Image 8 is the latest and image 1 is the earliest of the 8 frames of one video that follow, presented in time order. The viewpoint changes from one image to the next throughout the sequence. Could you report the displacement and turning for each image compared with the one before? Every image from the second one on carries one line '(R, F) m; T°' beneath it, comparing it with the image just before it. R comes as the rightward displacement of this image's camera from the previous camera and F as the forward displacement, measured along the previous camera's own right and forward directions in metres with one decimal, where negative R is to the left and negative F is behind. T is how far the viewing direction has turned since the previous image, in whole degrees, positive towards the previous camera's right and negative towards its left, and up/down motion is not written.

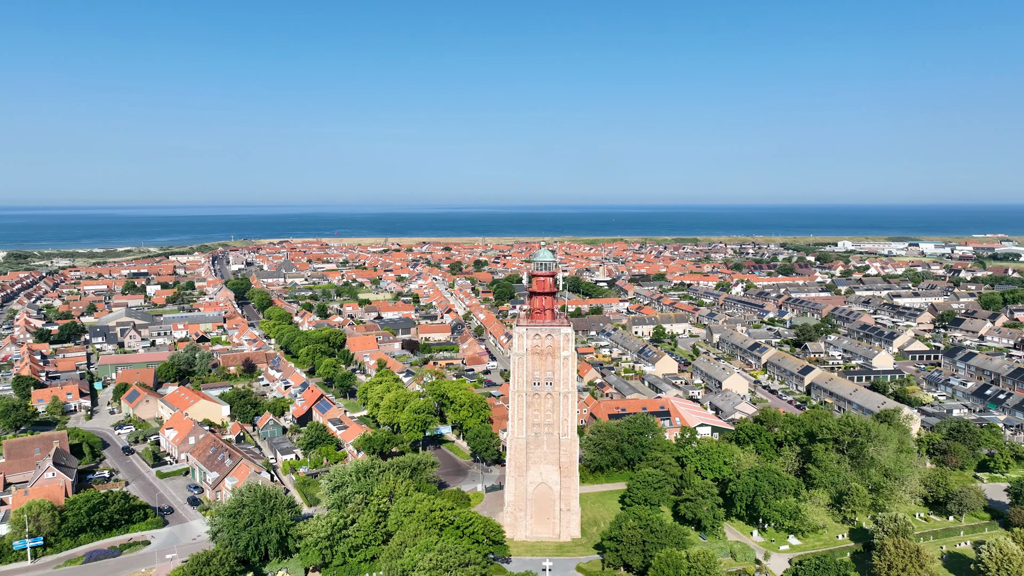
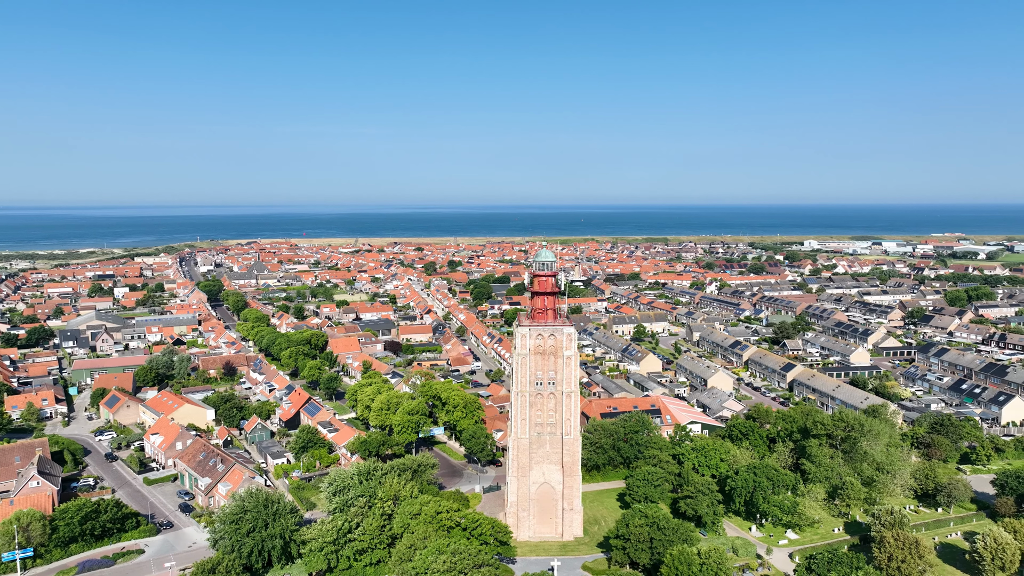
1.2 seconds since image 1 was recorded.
(-1.1, +0.1) m; +2°
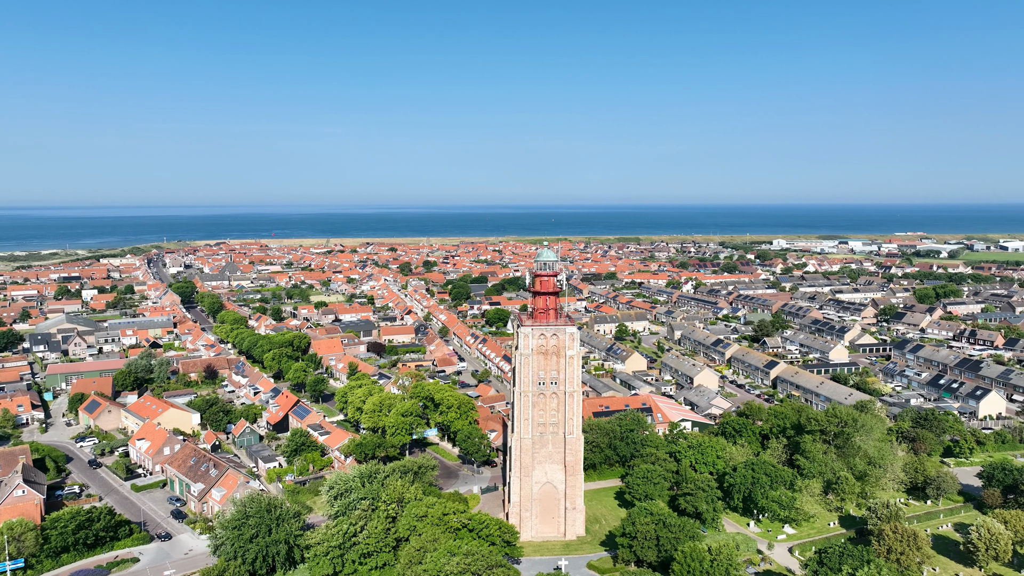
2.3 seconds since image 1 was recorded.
(-1.0, +0.1) m; +2°
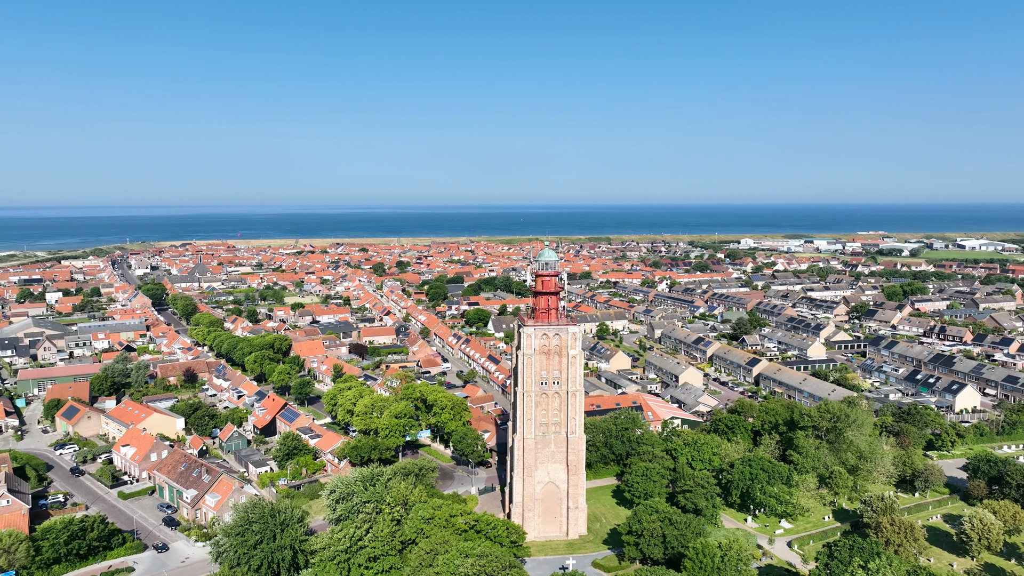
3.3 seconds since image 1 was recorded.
(-1.1, +0.1) m; +2°
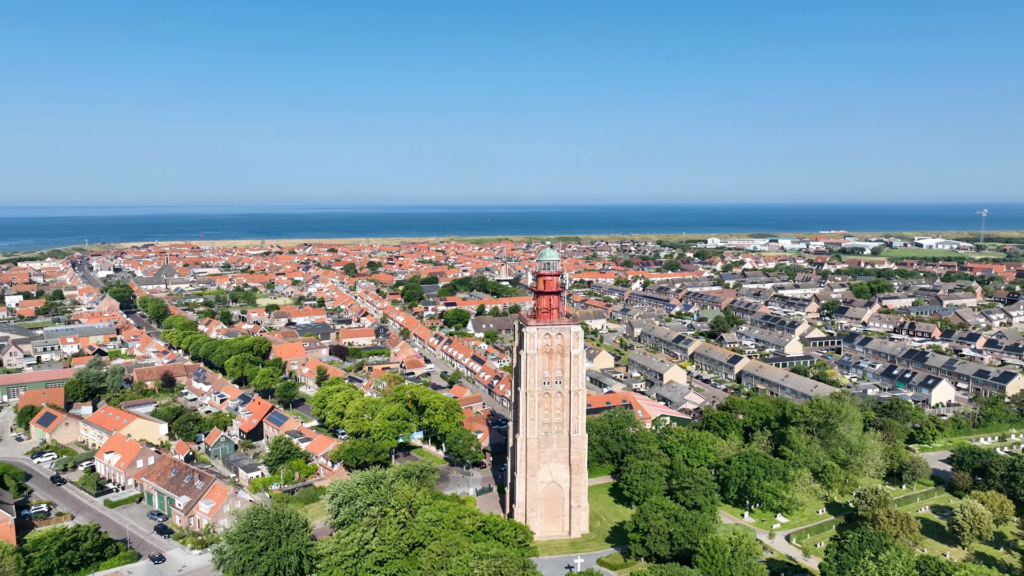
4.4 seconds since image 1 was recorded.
(-1.1, +0.1) m; +2°
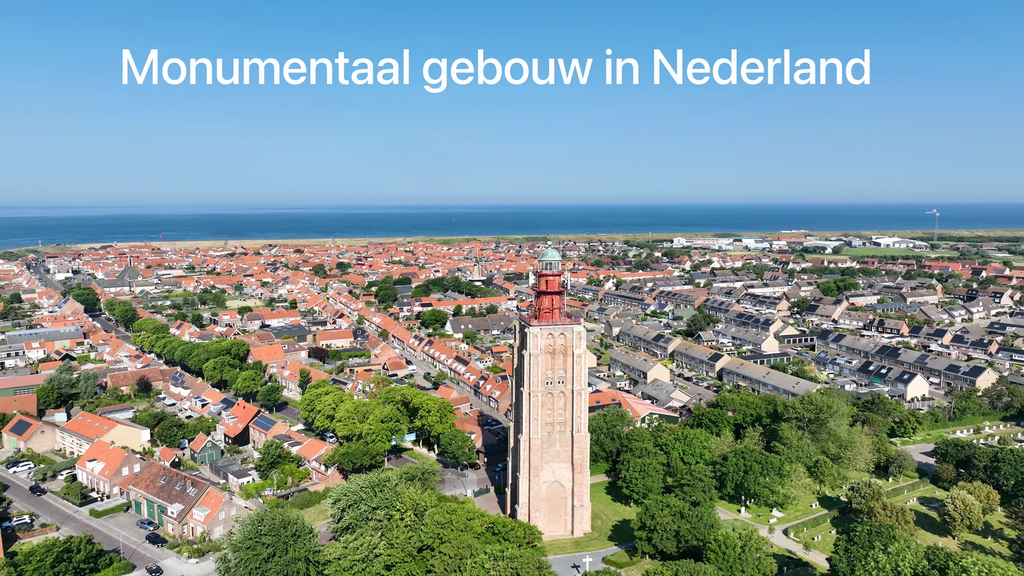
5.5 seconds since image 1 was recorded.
(-1.2, +0.1) m; +3°
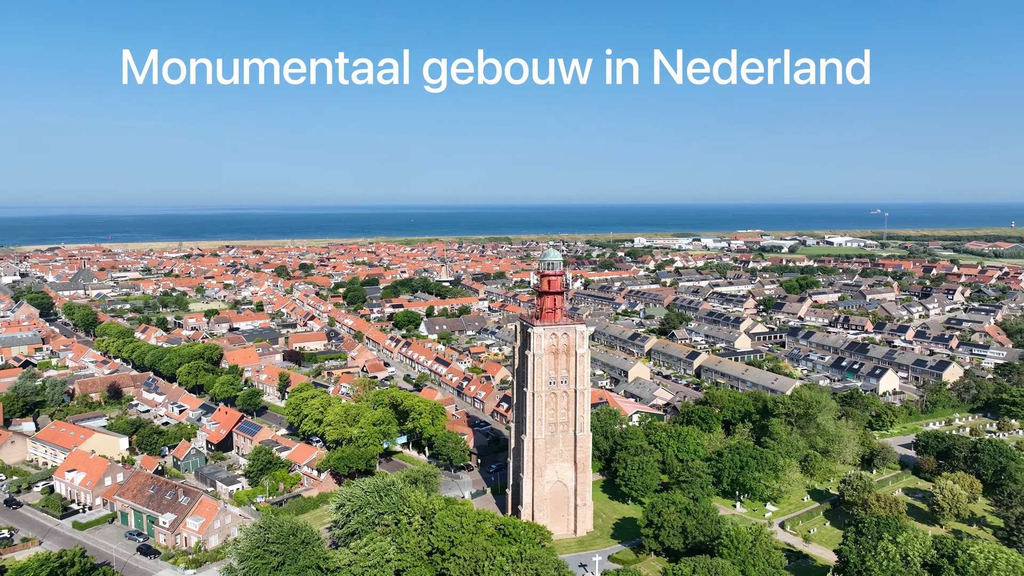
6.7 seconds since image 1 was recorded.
(-1.4, +0.1) m; +3°
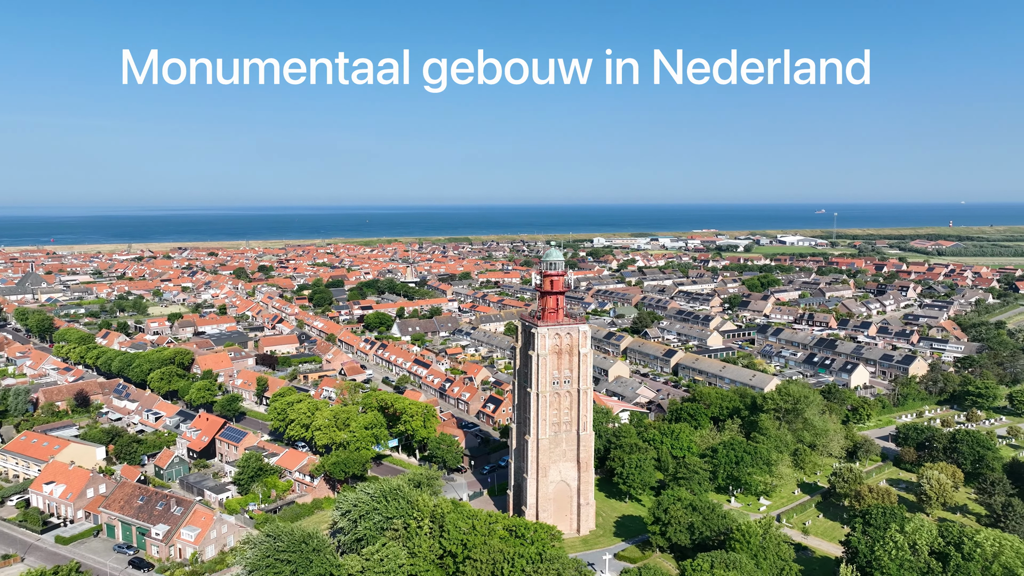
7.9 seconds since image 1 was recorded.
(-1.5, 0.0) m; +3°
